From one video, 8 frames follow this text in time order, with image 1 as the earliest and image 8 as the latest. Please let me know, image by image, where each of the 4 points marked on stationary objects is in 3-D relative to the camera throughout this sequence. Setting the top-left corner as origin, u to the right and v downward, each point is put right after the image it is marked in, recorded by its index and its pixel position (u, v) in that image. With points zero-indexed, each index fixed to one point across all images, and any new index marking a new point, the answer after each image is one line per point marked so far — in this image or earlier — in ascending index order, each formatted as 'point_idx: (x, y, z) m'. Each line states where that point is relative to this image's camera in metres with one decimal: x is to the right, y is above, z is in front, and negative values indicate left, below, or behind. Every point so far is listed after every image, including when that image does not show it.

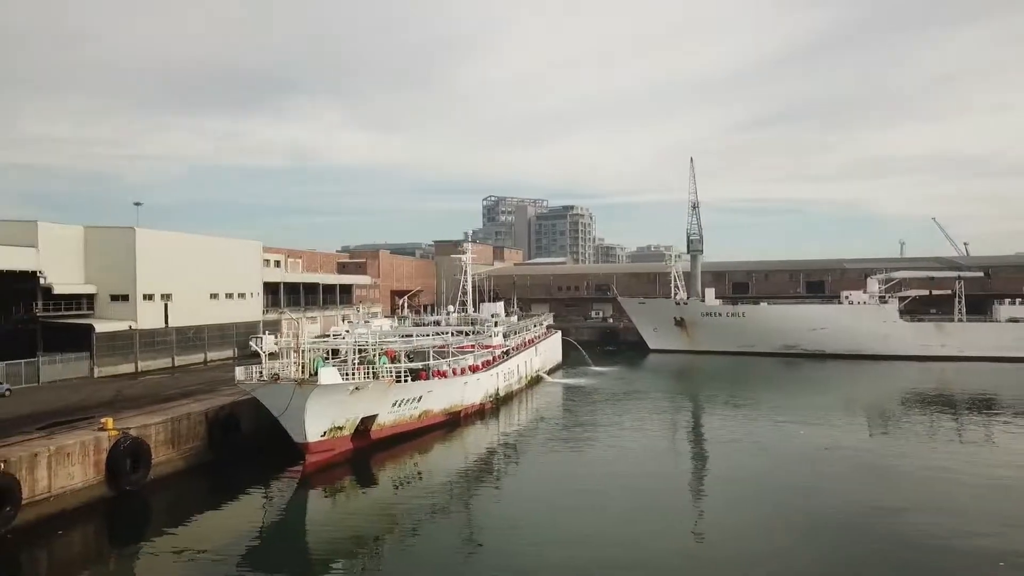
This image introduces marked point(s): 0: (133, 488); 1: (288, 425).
0: (-8.0, -4.2, +17.3) m
1: (-5.3, -3.2, +19.3) m
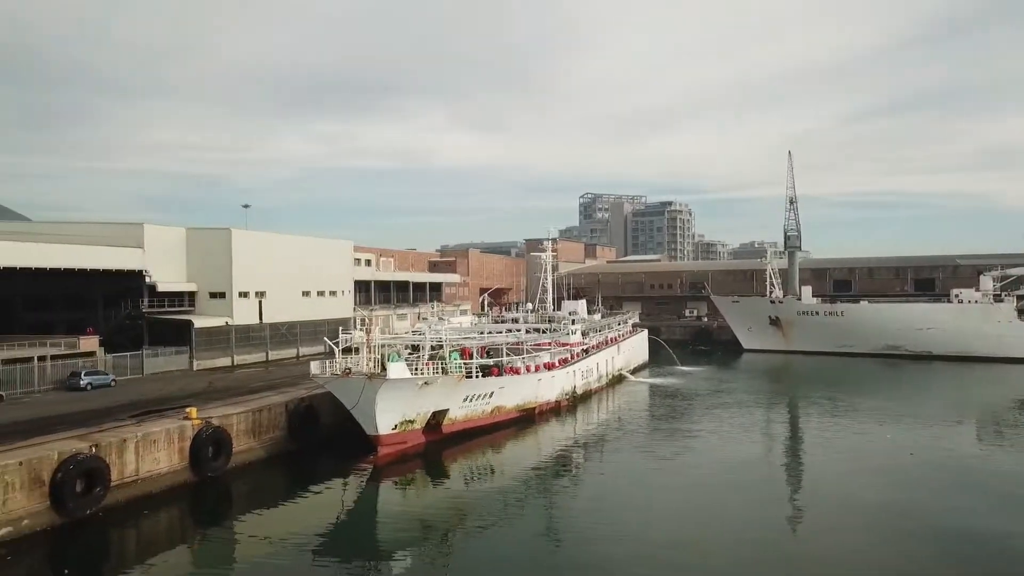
0: (-6.7, -4.2, +18.4) m
1: (-3.7, -3.1, +20.0) m
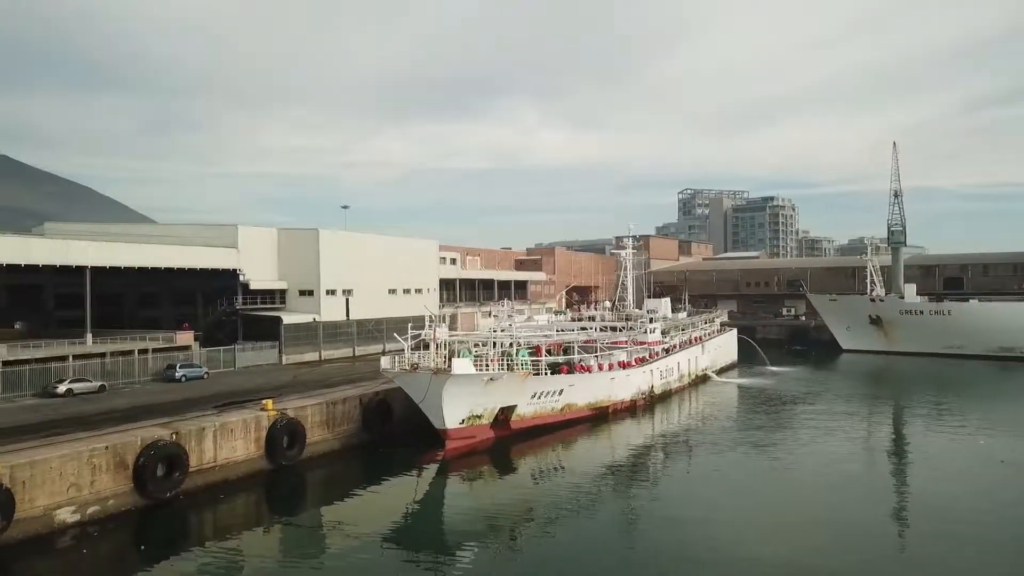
0: (-5.2, -4.1, +19.4) m
1: (-2.1, -3.1, +20.5) m
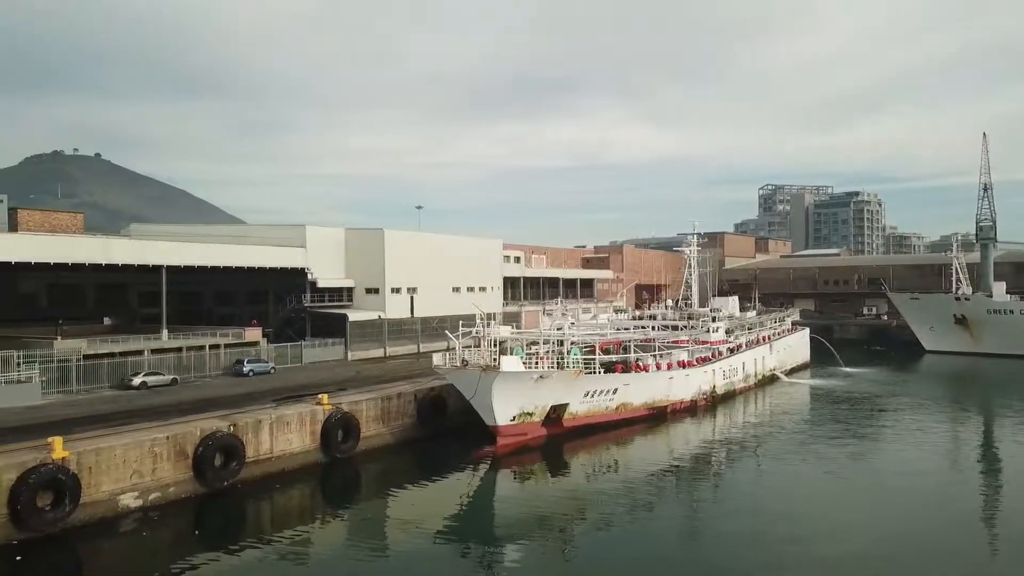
0: (-4.1, -4.1, +20.0) m
1: (-0.8, -3.0, +20.8) m
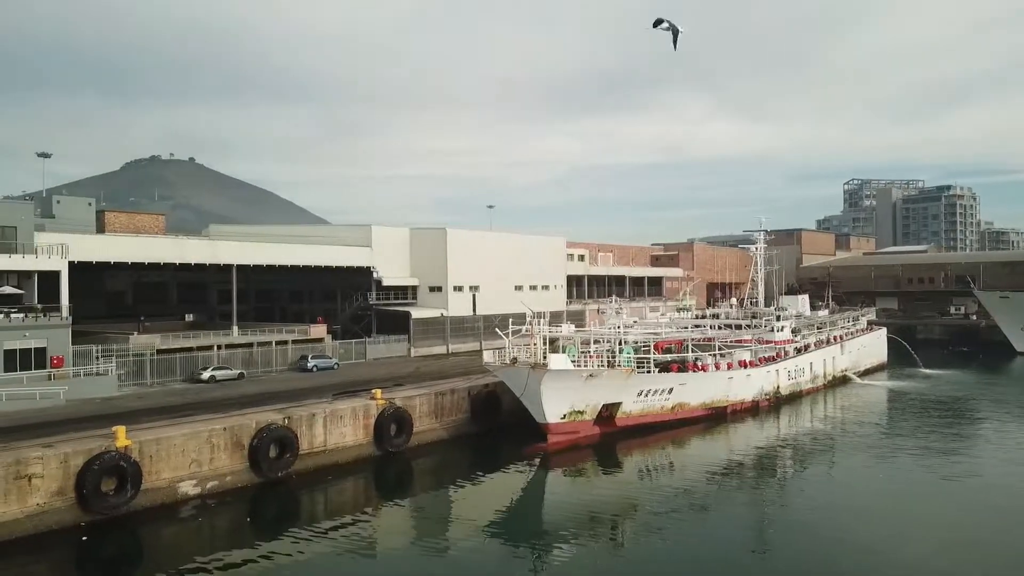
0: (-2.9, -4.0, +20.5) m
1: (+0.4, -3.0, +21.0) m
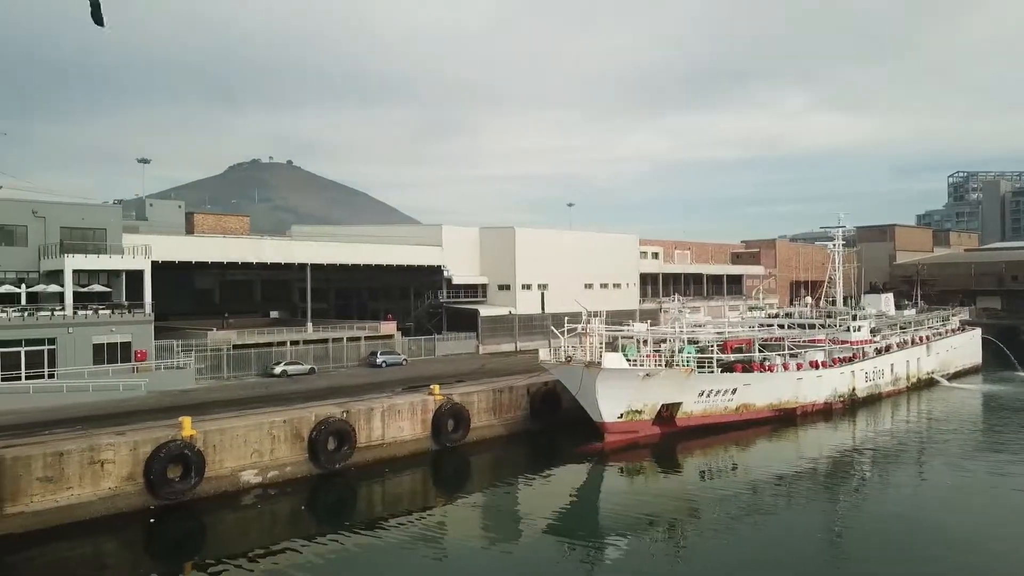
0: (-1.5, -4.0, +20.8) m
1: (+1.9, -3.0, +21.0) m
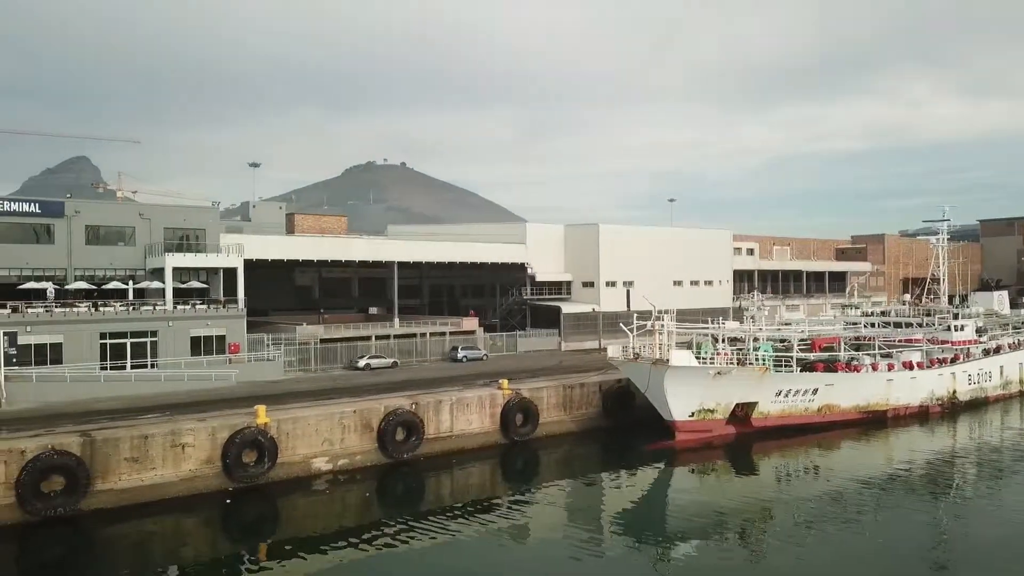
0: (+0.3, -3.9, +21.1) m
1: (+3.6, -2.9, +20.8) m
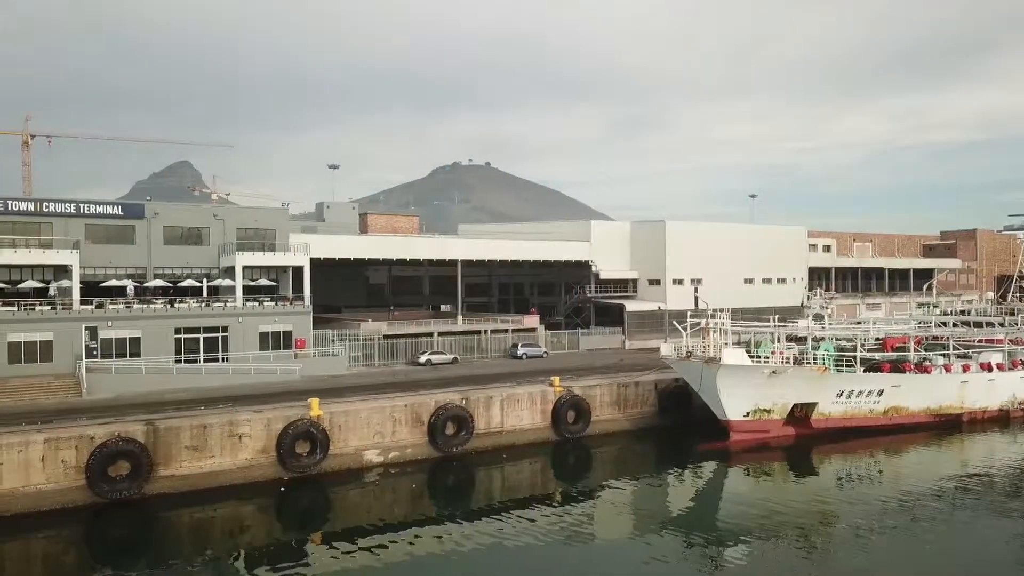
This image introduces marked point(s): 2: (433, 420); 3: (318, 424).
0: (+1.6, -3.8, +21.1) m
1: (+4.9, -2.8, +20.5) m
2: (-1.8, -3.1, +19.2) m
3: (-4.2, -2.9, +17.7) m
